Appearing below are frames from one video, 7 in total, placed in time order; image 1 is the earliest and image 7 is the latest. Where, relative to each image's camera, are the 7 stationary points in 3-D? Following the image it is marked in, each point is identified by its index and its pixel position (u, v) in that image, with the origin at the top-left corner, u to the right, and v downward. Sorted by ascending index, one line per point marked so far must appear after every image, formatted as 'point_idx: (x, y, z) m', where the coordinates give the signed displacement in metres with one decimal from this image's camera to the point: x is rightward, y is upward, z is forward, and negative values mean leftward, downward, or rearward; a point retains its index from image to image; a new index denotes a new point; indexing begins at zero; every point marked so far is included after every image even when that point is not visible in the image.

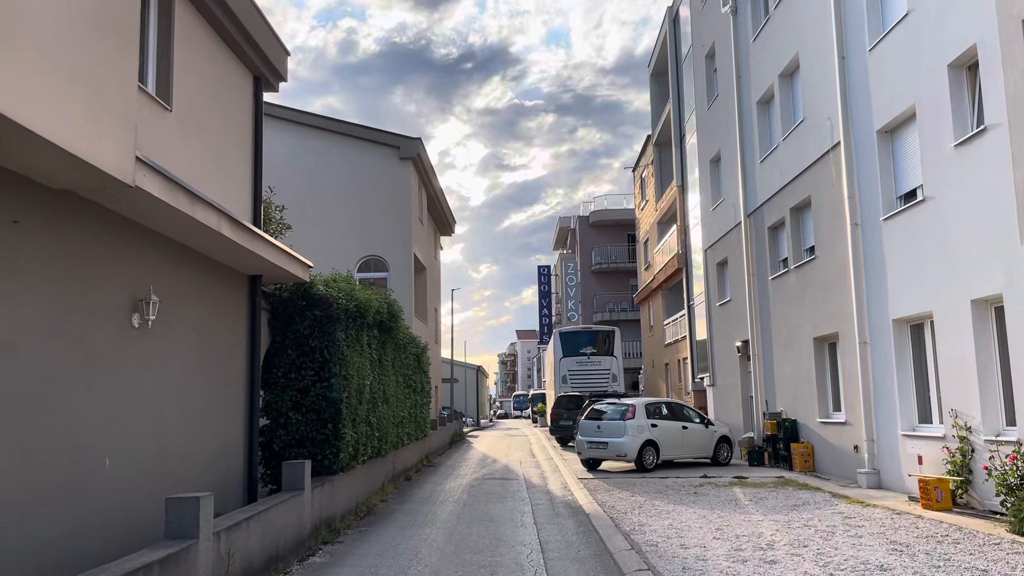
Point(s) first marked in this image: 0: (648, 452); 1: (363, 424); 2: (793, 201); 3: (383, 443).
0: (+2.4, -2.9, +14.9) m
1: (-1.9, -1.7, +10.7) m
2: (+5.1, +1.6, +15.5) m
3: (-1.8, -2.2, +12.2) m
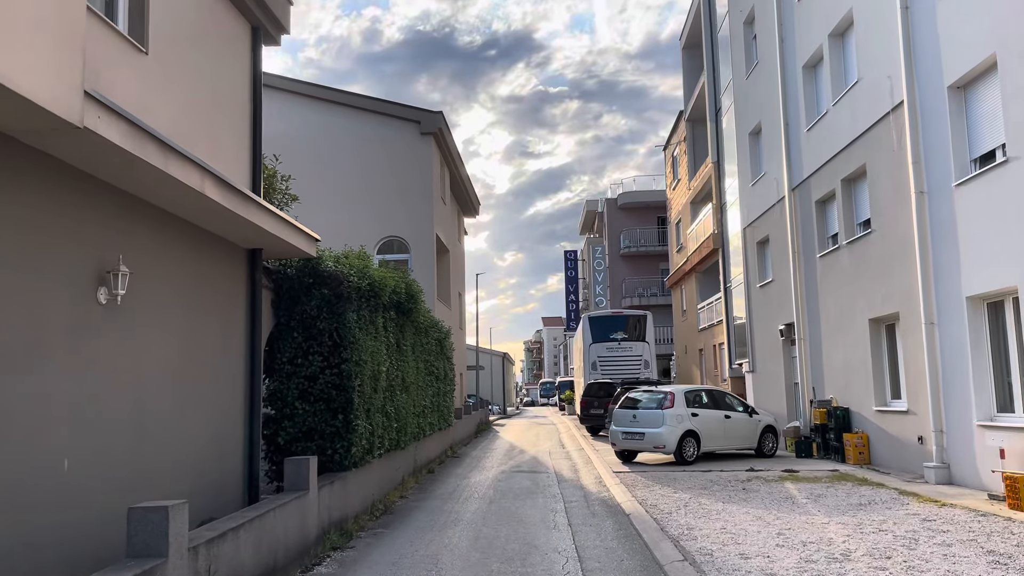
0: (+2.9, -2.5, +13.9) m
1: (-1.5, -1.4, +9.7) m
2: (+5.6, +2.0, +14.2) m
3: (-1.4, -1.9, +11.2) m
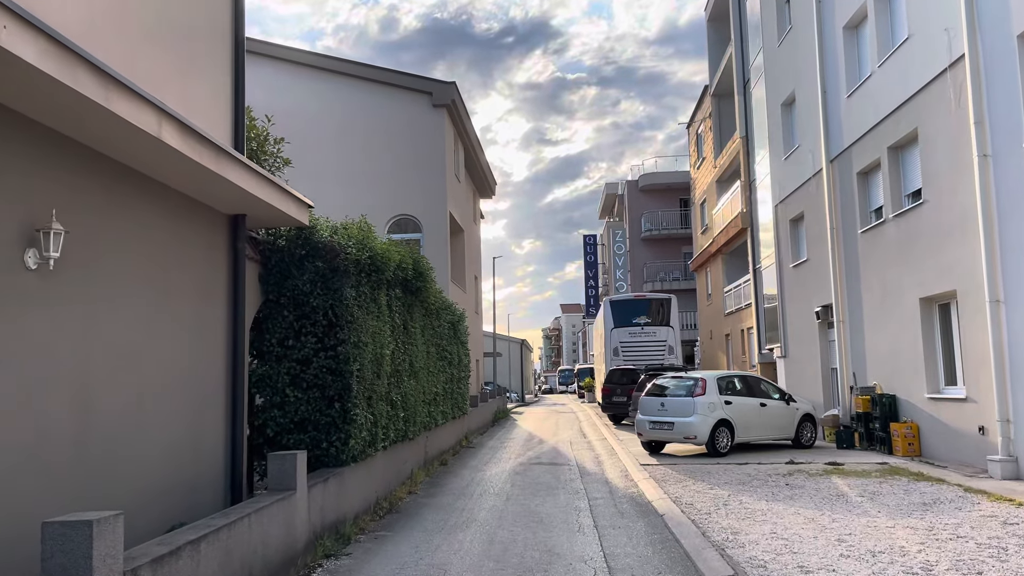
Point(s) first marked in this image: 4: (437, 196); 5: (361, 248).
0: (+3.1, -2.2, +12.8) m
1: (-1.3, -1.2, +8.7) m
2: (+5.8, +2.3, +13.1) m
3: (-1.2, -1.6, +10.2) m
4: (-1.6, +2.0, +18.3) m
5: (-1.4, +0.4, +8.2) m
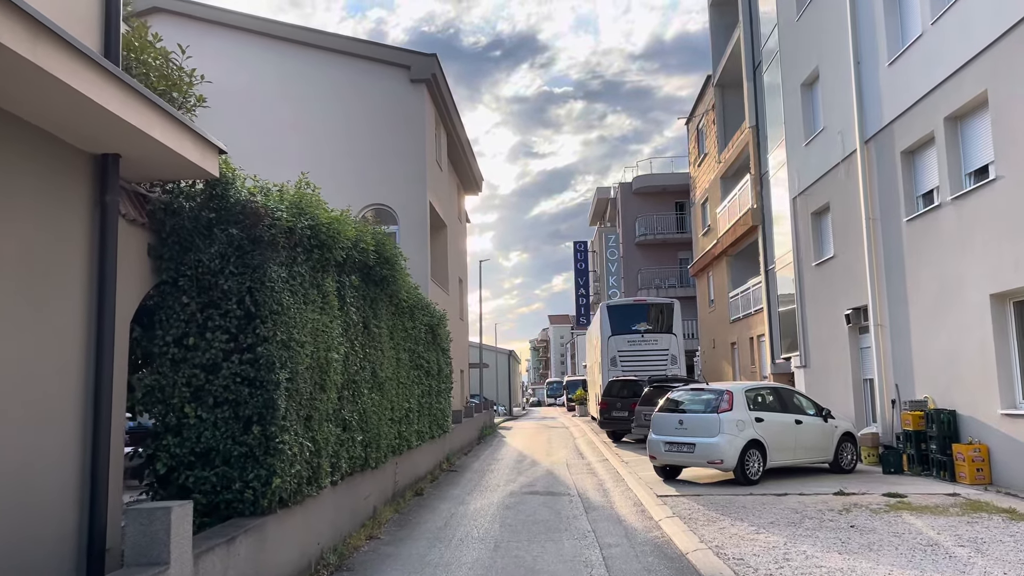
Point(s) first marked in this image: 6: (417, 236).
0: (+3.0, -2.1, +10.7) m
1: (-1.4, -1.0, +6.6) m
2: (+5.7, +2.4, +11.1) m
3: (-1.3, -1.5, +8.1) m
4: (-1.8, +2.0, +16.2) m
5: (-1.5, +0.5, +6.0) m
6: (-1.8, +1.0, +16.0) m
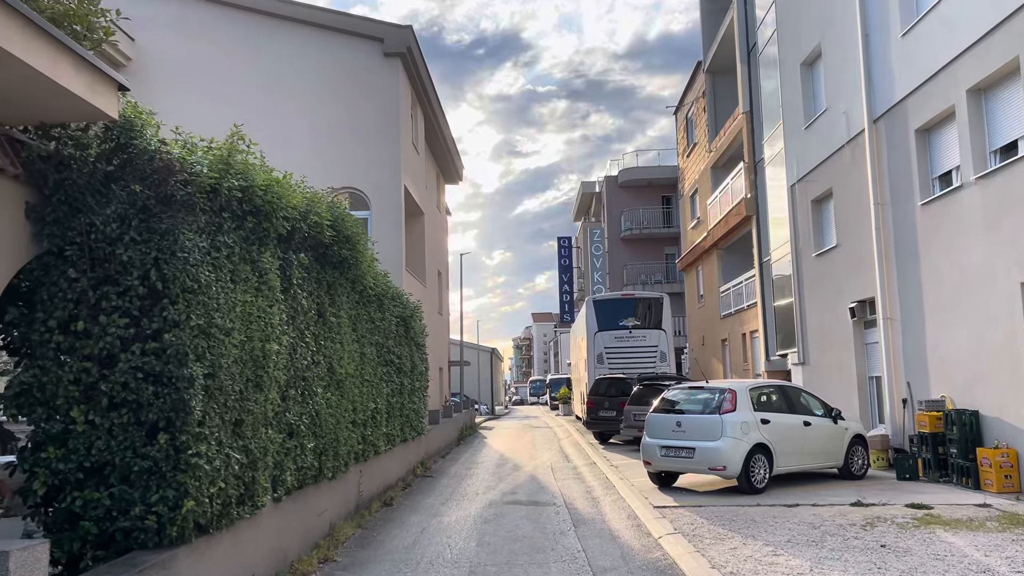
0: (+2.8, -2.0, +9.7) m
1: (-1.5, -0.9, +5.4) m
2: (+5.5, +2.5, +10.1) m
3: (-1.5, -1.4, +6.9) m
4: (-2.1, +2.2, +15.1) m
5: (-1.6, +0.7, +4.9) m
6: (-2.1, +1.1, +14.9) m
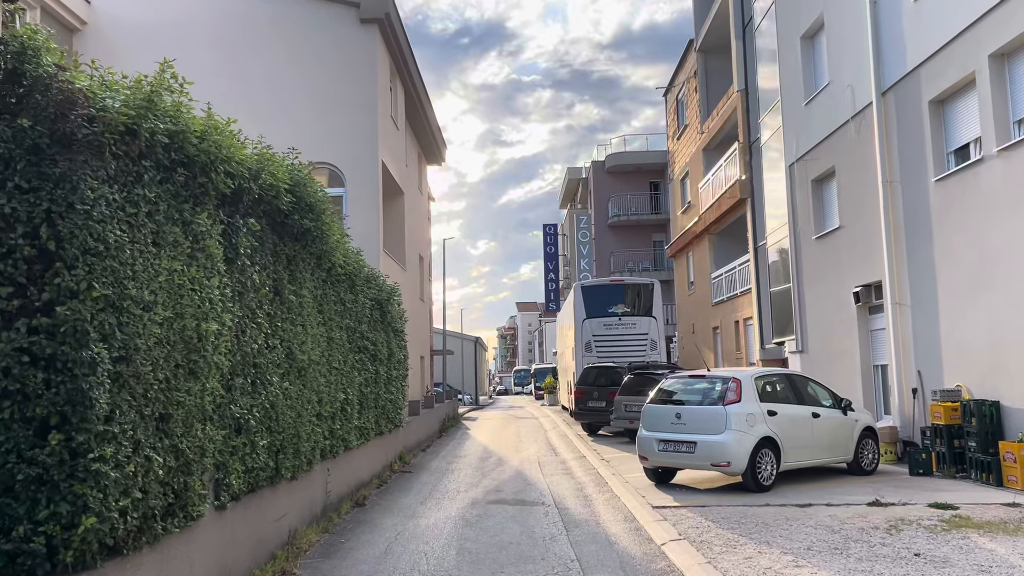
0: (+2.6, -1.8, +8.9) m
1: (-1.6, -0.7, +4.6) m
2: (+5.3, +2.7, +9.3) m
3: (-1.6, -1.2, +6.1) m
4: (-2.4, +2.4, +14.1) m
5: (-1.7, +0.8, +4.0) m
6: (-2.3, +1.4, +14.0) m
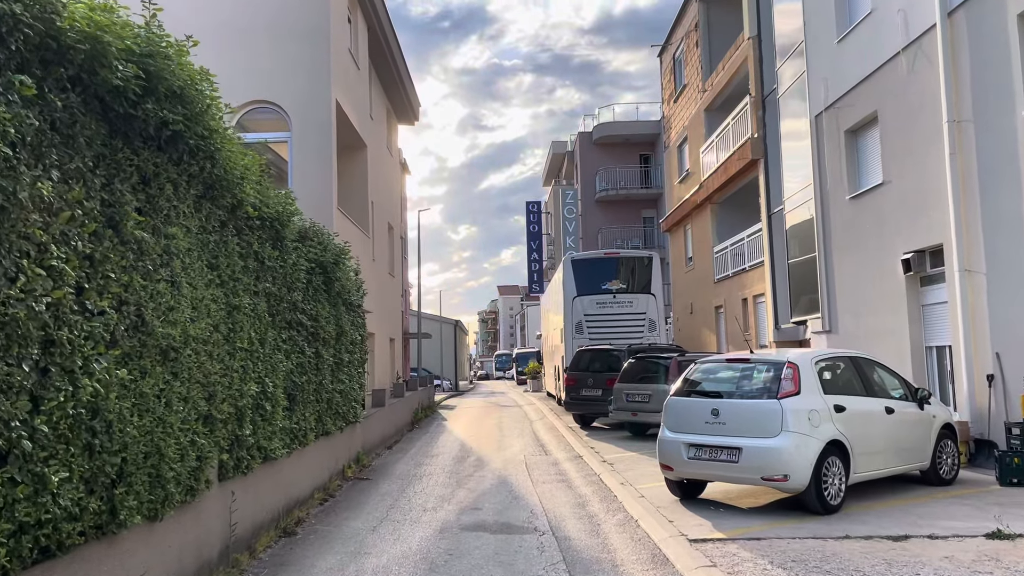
0: (+2.5, -1.4, +6.7) m
1: (-1.7, -0.4, +2.3) m
2: (+5.2, +3.1, +7.1) m
3: (-1.7, -0.9, +3.8) m
4: (-2.6, +2.9, +11.7) m
5: (-1.7, +1.1, +1.7) m
6: (-2.6, +1.9, +11.6) m
